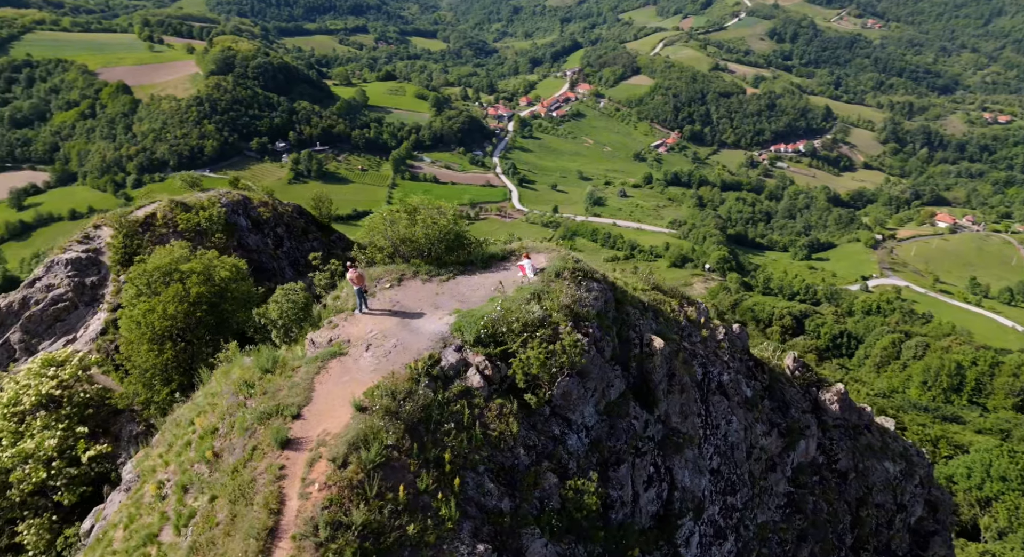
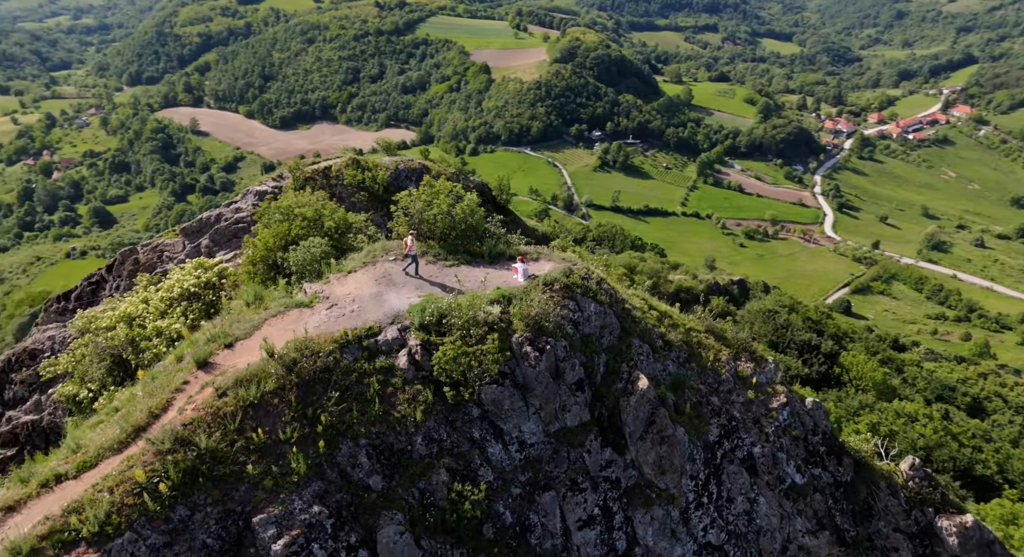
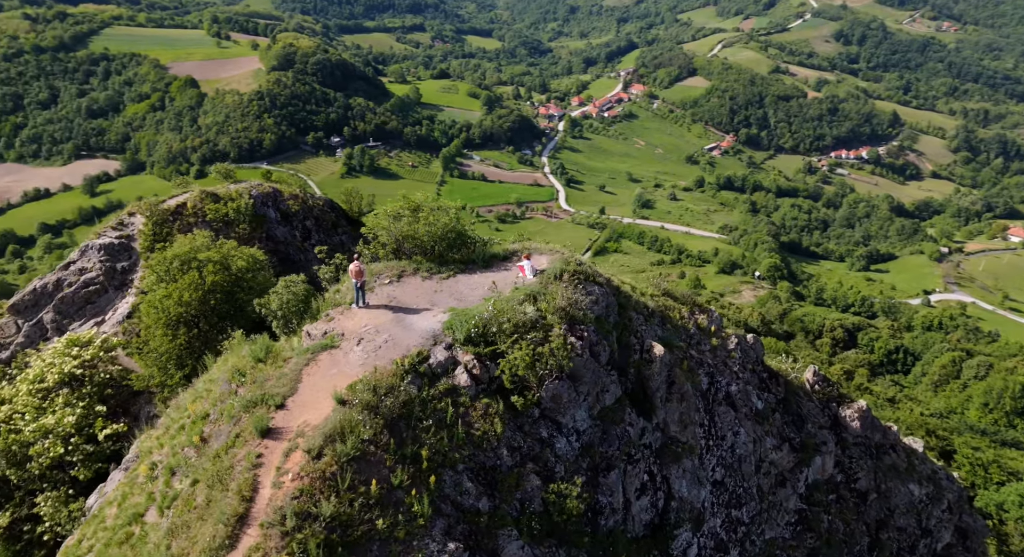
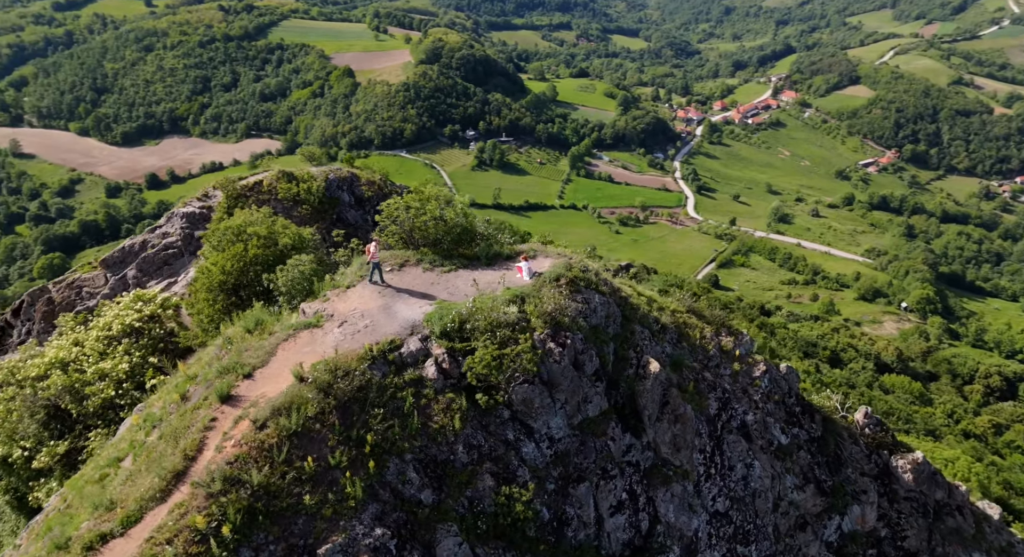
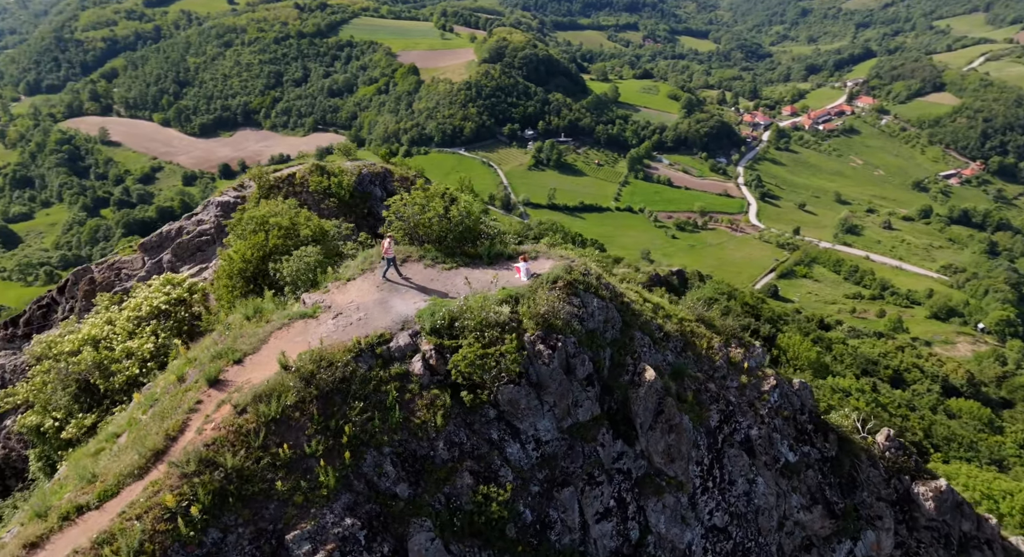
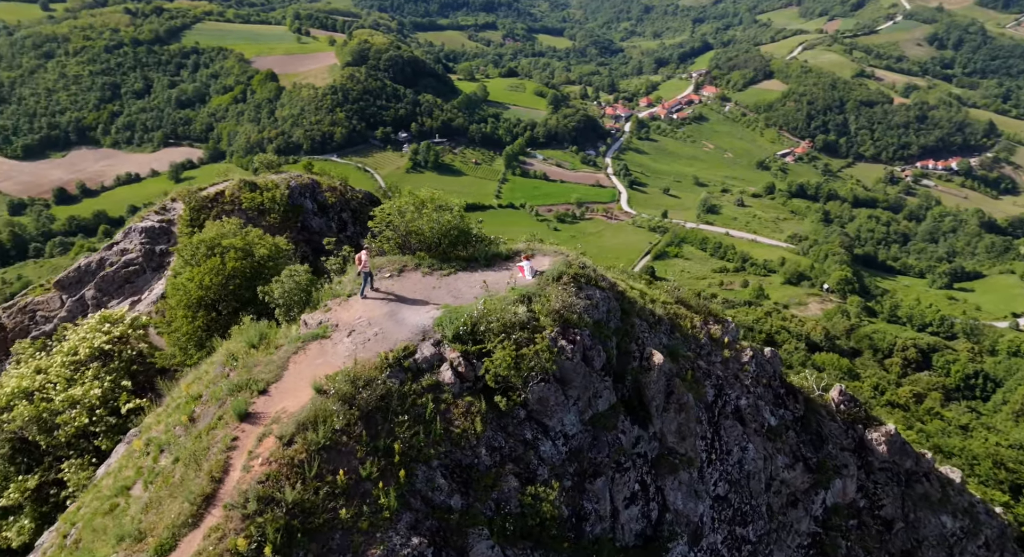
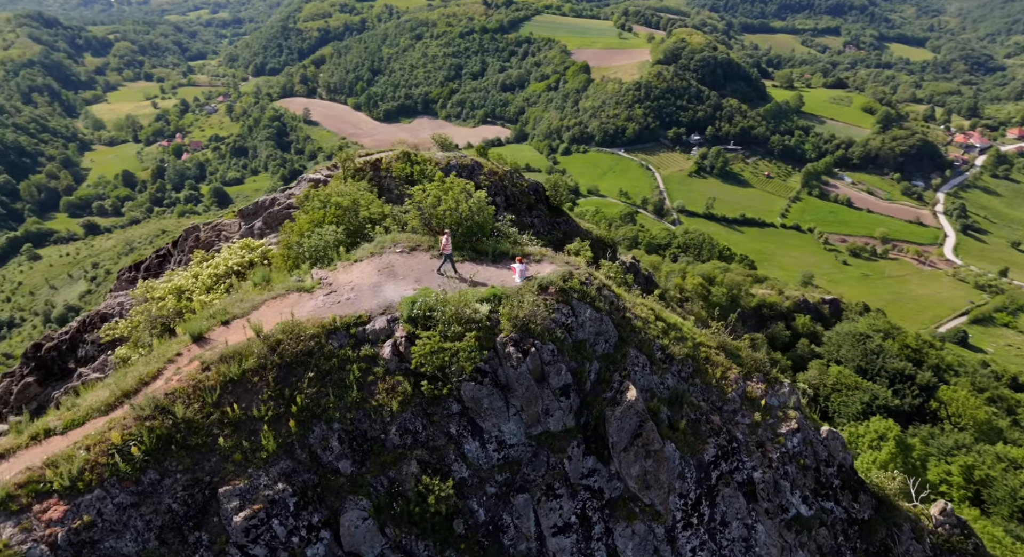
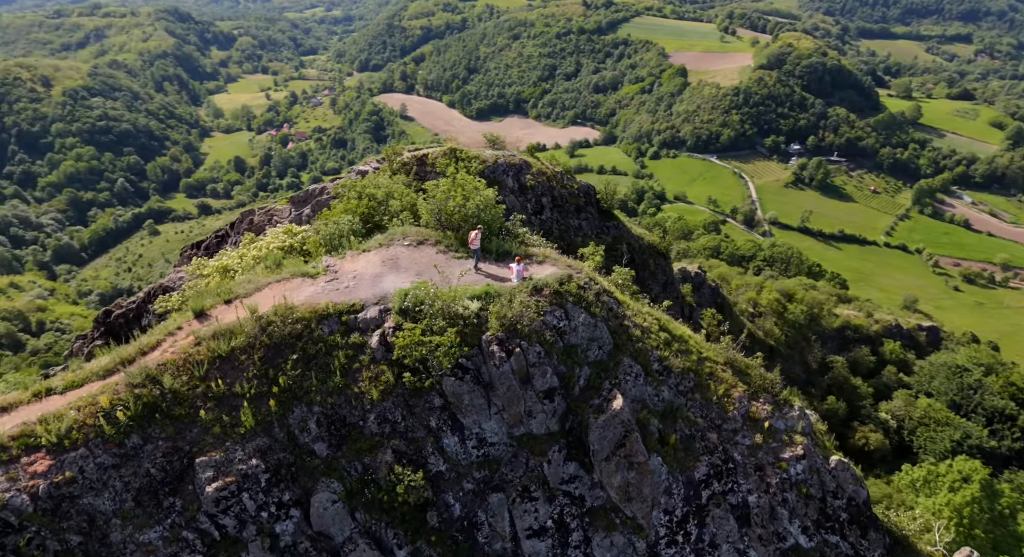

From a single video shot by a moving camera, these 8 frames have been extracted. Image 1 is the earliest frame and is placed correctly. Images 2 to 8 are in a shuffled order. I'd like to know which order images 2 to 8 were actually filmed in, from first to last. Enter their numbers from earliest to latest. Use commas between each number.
3, 6, 4, 5, 2, 7, 8
